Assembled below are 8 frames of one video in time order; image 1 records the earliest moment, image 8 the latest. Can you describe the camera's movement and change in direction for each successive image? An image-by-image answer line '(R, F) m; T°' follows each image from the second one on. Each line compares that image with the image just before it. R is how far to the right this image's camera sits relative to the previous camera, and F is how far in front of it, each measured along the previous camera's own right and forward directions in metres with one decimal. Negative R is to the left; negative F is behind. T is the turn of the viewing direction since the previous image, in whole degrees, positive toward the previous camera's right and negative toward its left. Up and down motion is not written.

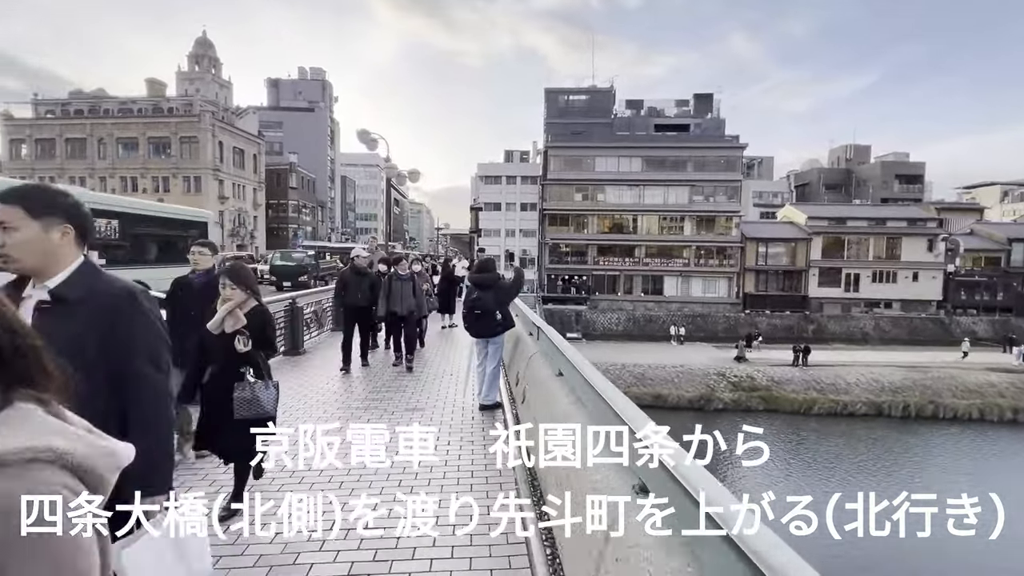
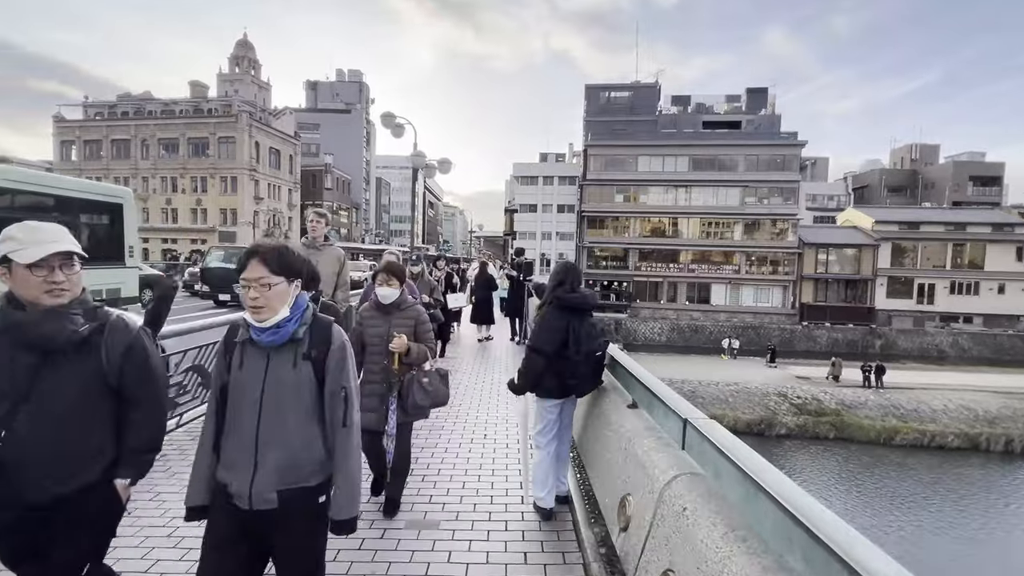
(-0.3, +2.5) m; -4°
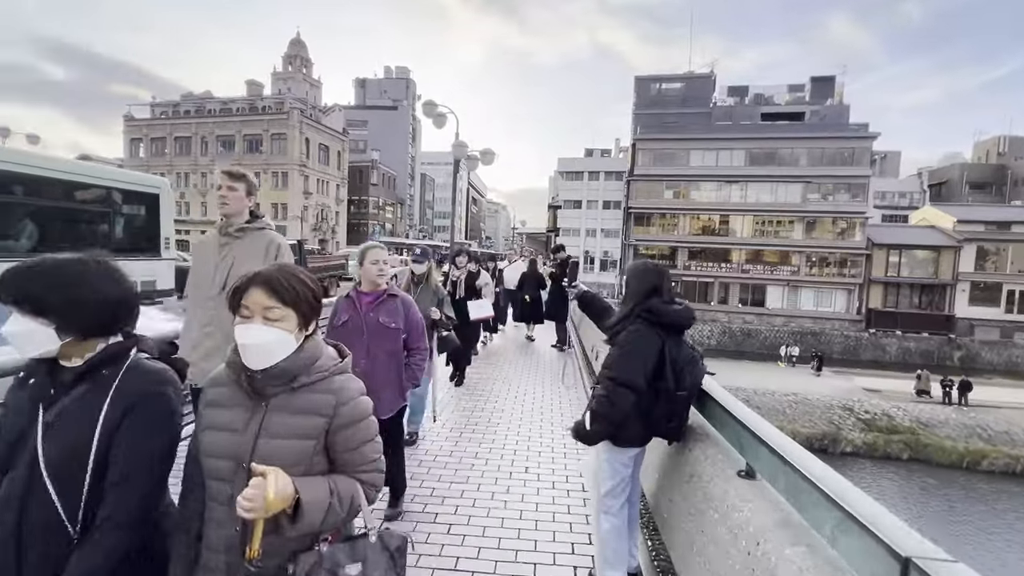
(-0.1, +0.9) m; -5°
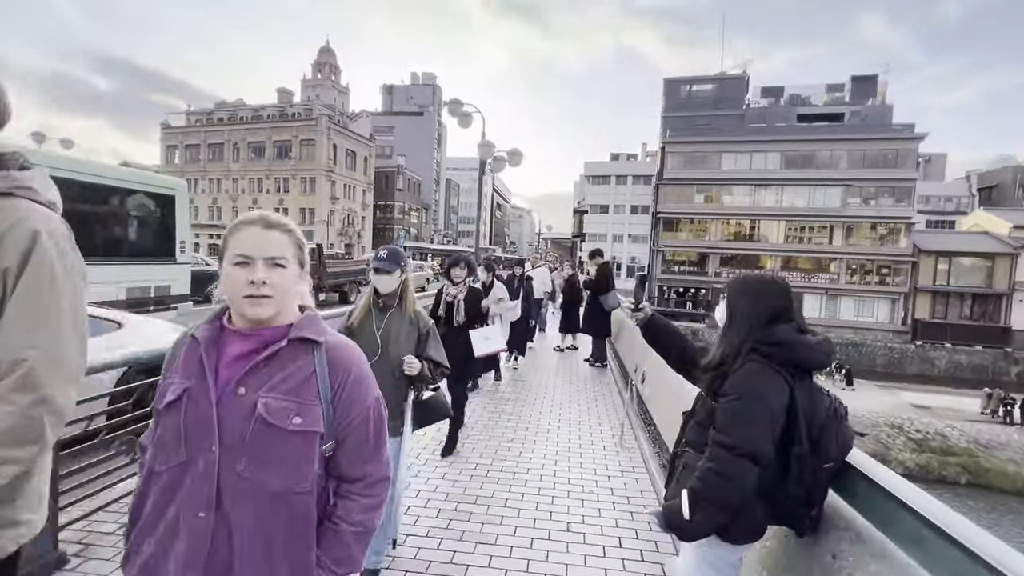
(-0.1, +0.8) m; -3°
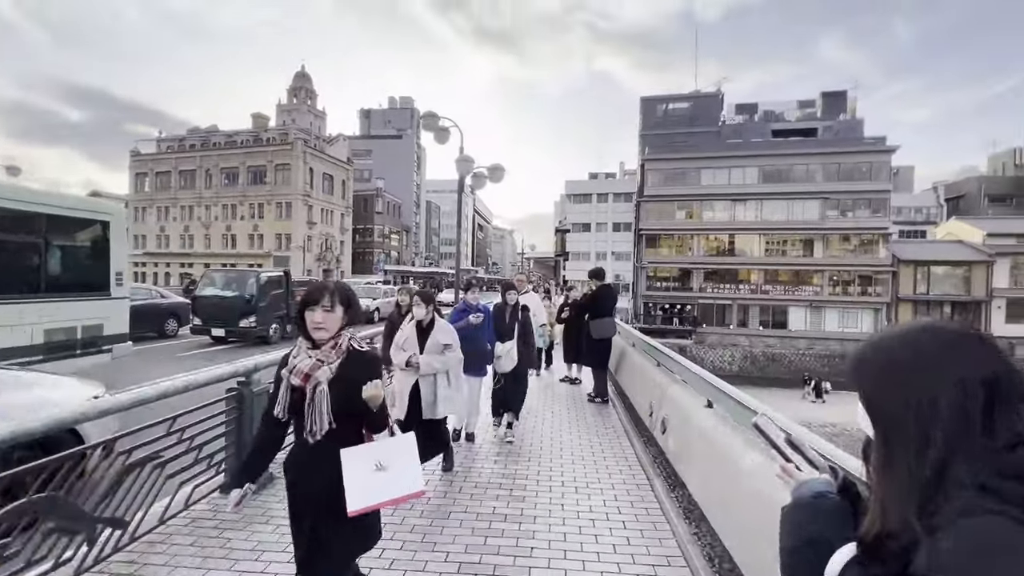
(0.0, +1.0) m; +2°
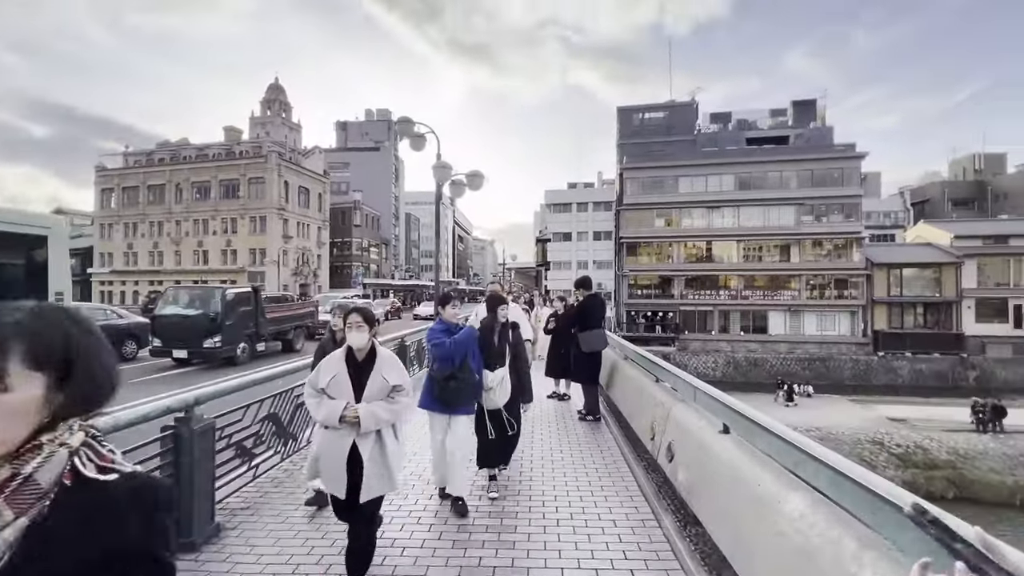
(0.0, +0.5) m; +2°
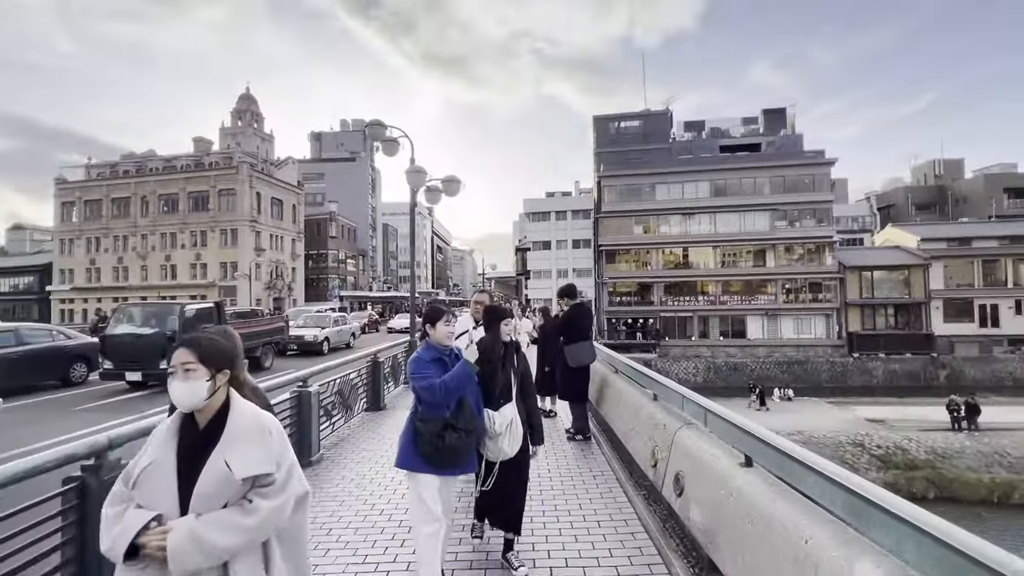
(0.0, +0.5) m; +2°
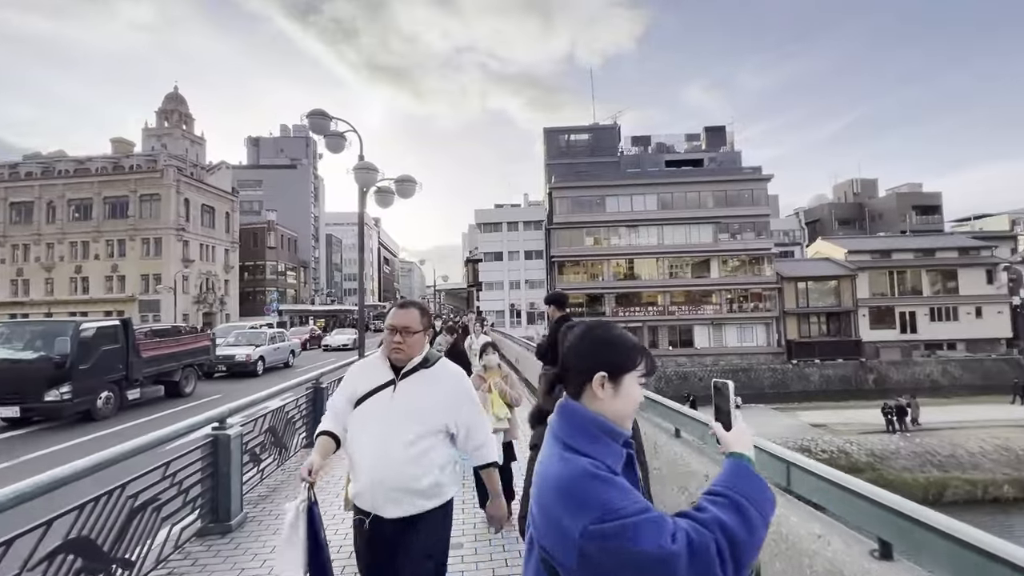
(-0.3, +1.0) m; +6°
